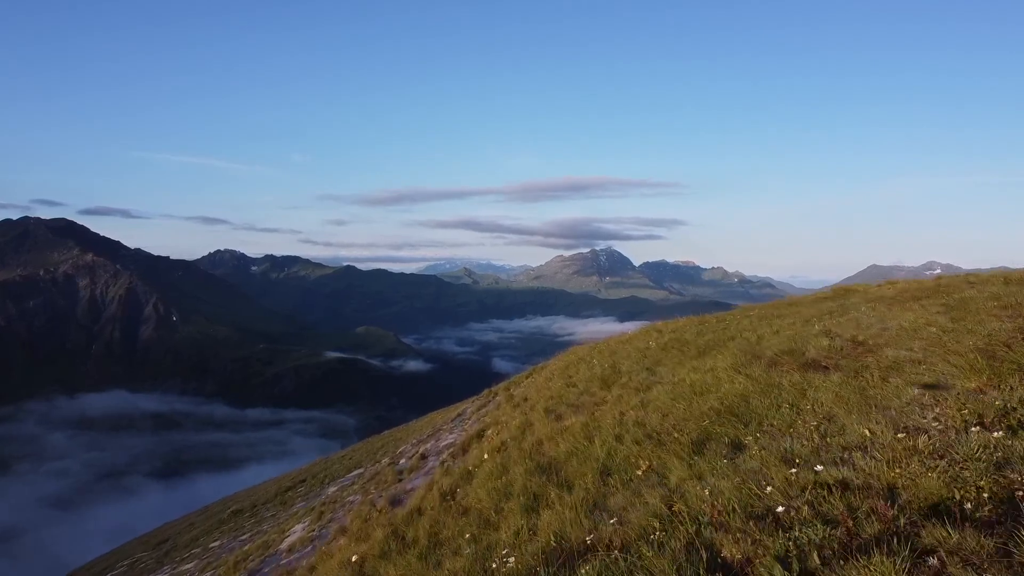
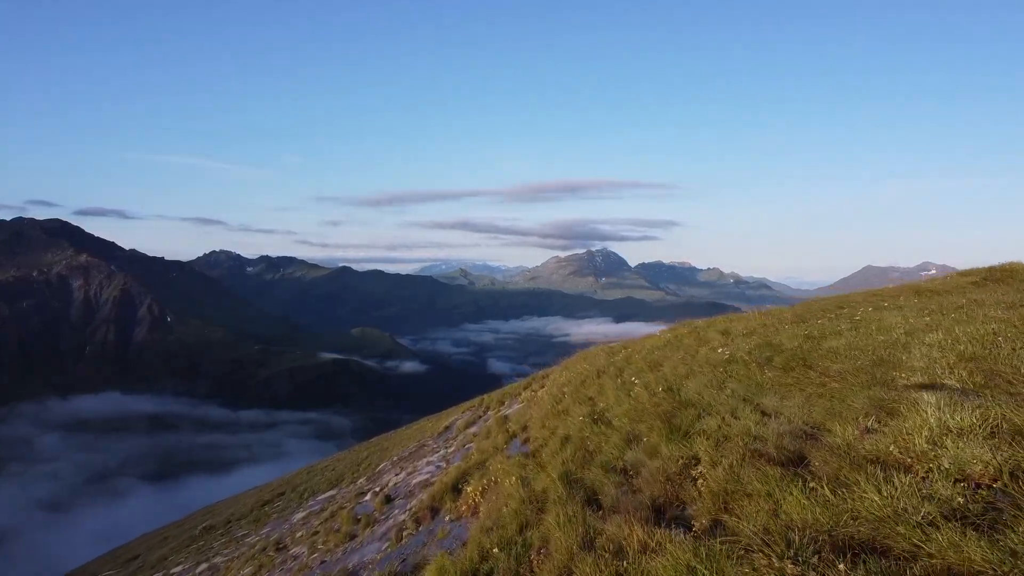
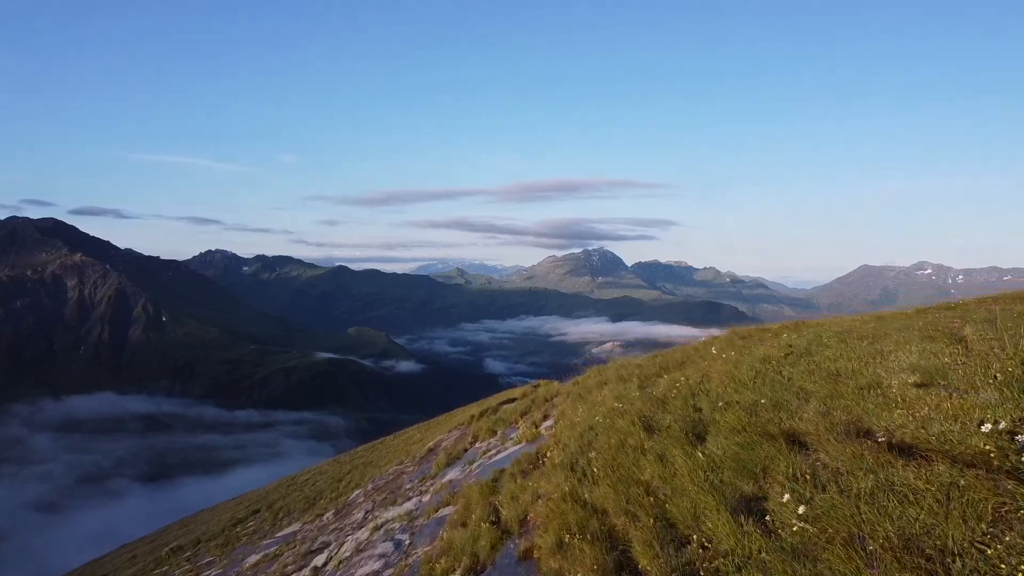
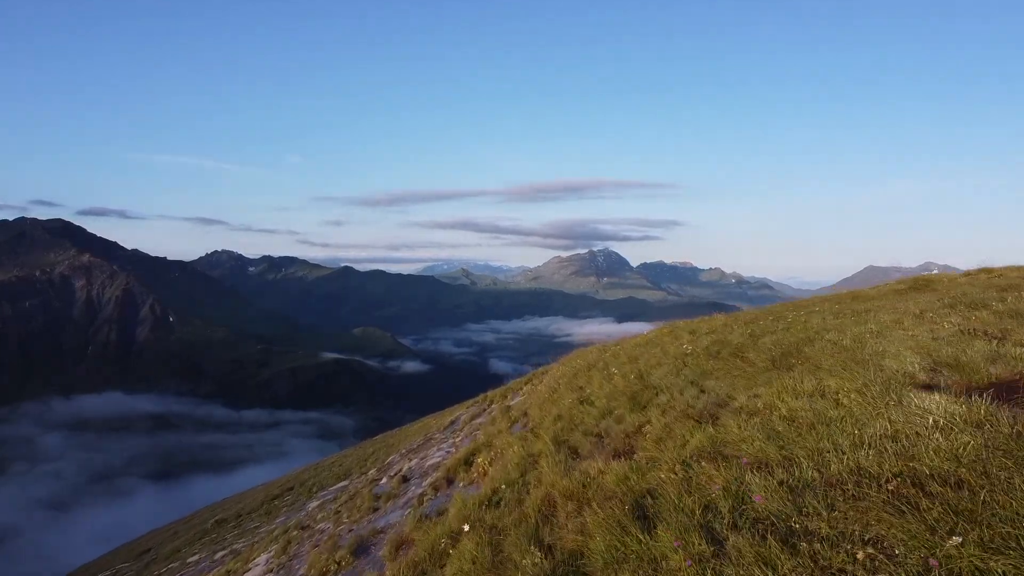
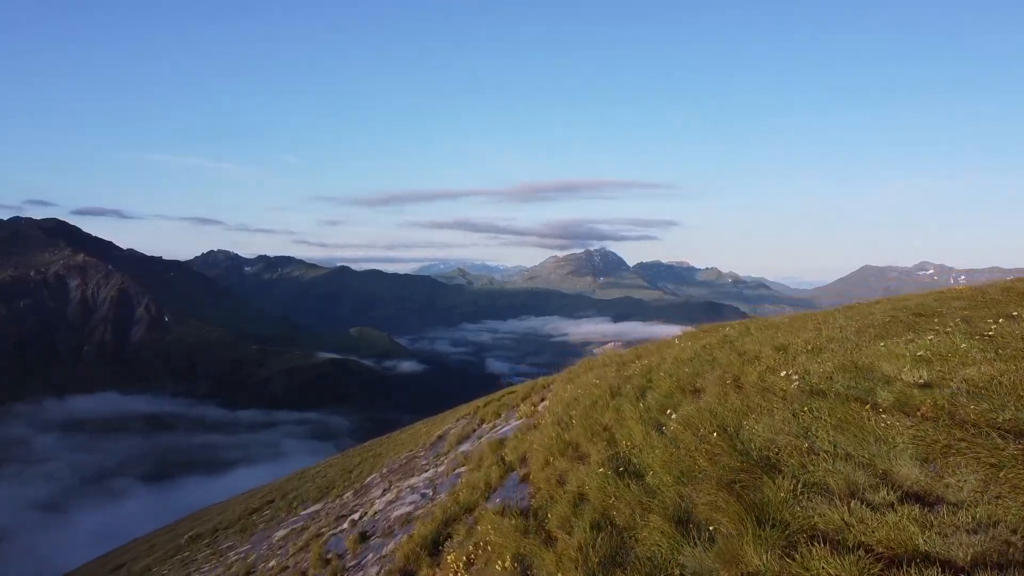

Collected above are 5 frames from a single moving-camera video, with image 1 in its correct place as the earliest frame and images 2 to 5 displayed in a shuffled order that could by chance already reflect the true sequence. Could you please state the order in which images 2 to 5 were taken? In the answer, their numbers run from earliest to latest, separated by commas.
4, 2, 5, 3
